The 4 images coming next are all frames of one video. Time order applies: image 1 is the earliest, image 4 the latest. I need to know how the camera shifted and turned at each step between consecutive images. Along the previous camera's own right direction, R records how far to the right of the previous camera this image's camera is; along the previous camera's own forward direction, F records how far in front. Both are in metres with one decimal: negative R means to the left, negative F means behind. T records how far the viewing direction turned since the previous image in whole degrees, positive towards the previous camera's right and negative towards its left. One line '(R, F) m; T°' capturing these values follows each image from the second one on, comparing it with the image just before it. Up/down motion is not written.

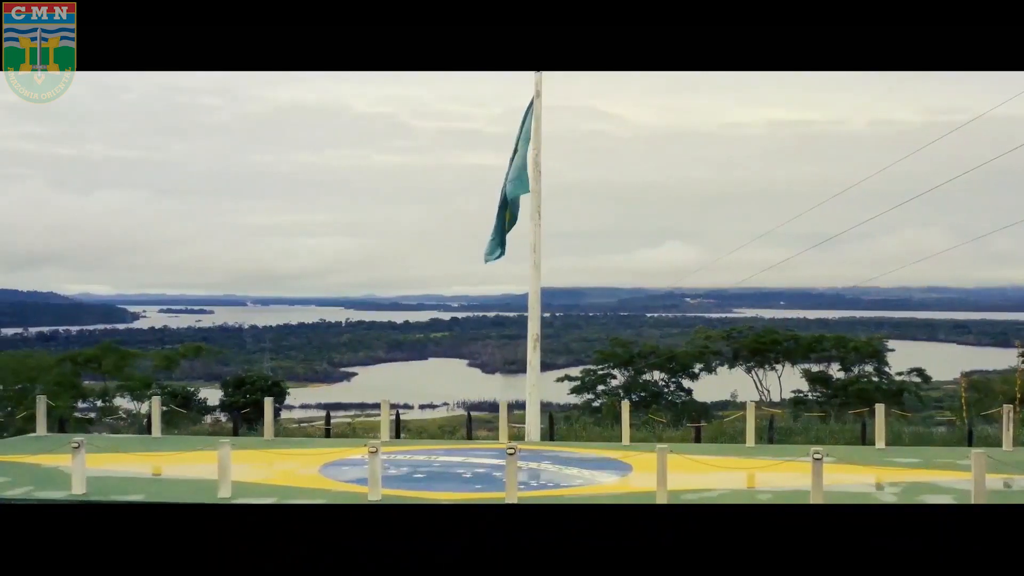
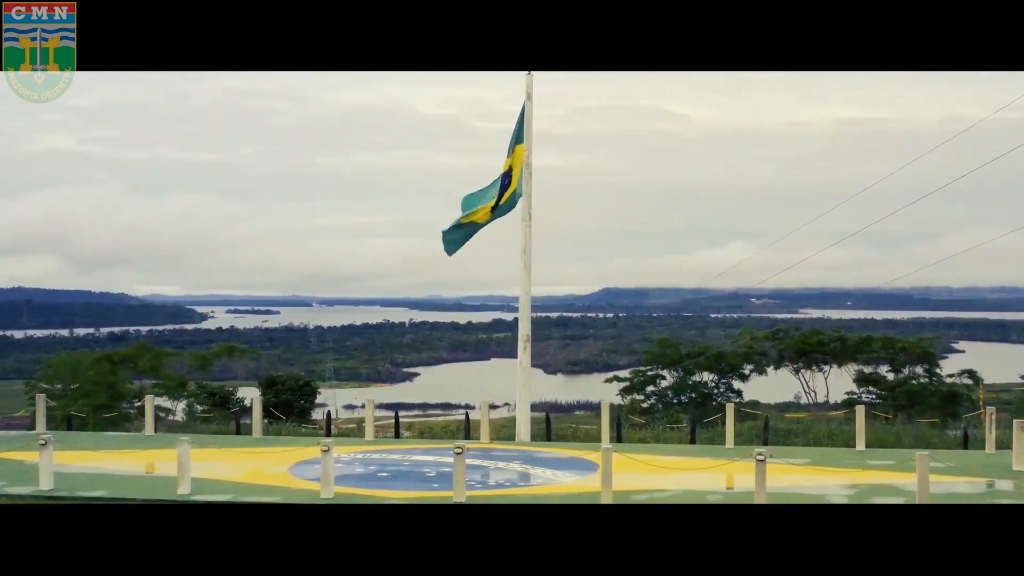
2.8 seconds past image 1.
(+1.3, +0.1) m; -1°
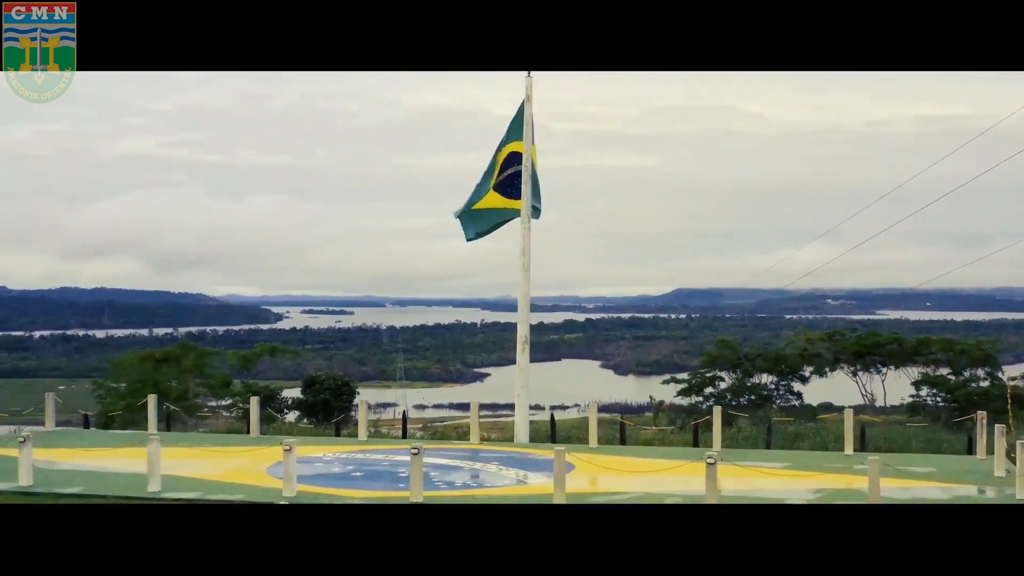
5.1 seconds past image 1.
(+1.3, +0.1) m; -1°
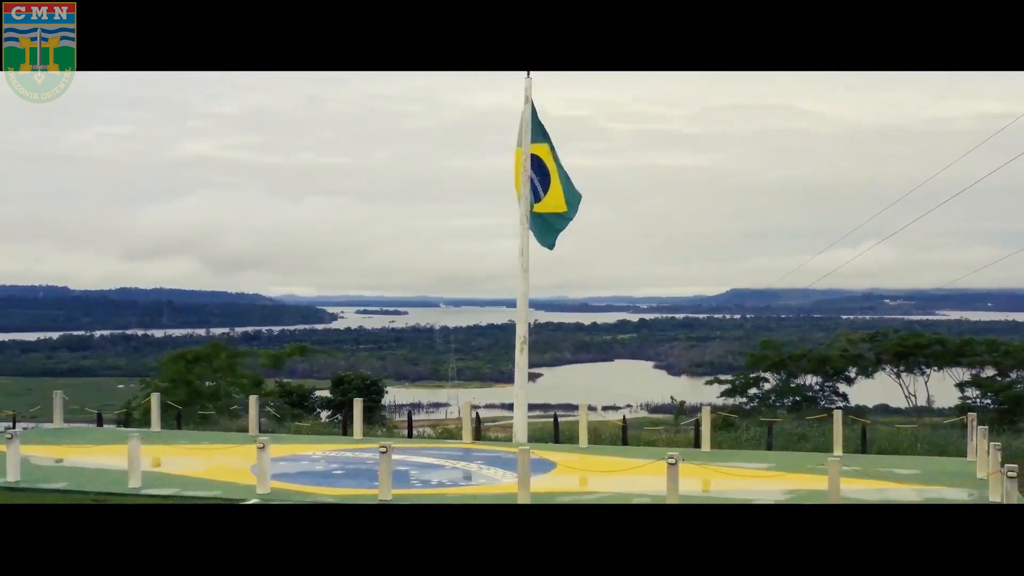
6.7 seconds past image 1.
(+1.0, -0.1) m; -1°
